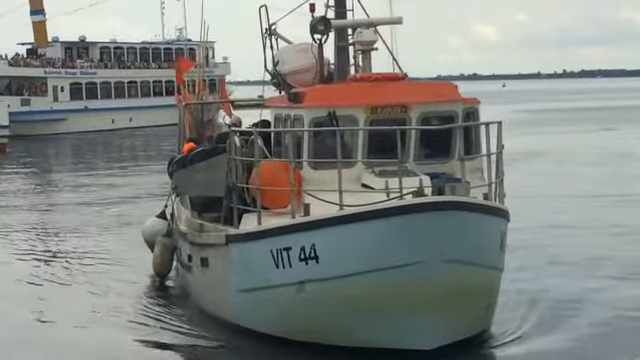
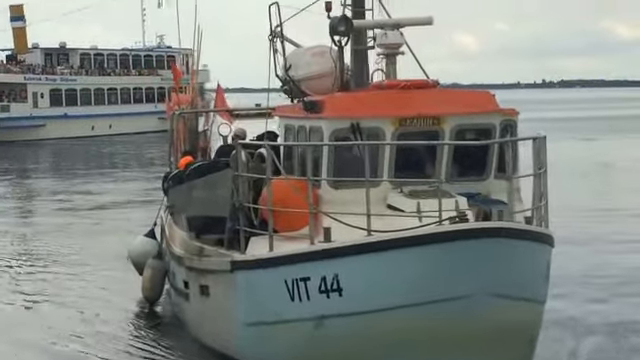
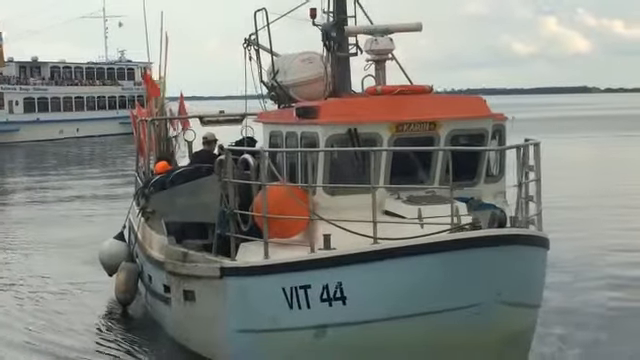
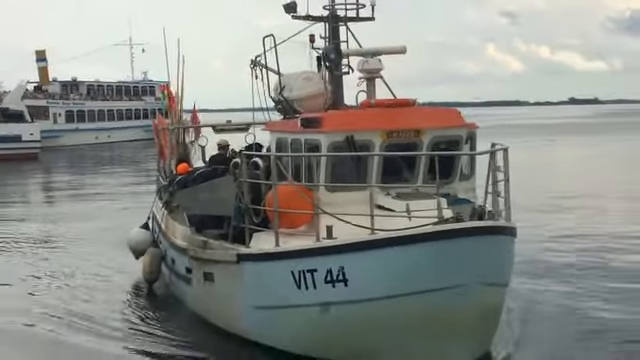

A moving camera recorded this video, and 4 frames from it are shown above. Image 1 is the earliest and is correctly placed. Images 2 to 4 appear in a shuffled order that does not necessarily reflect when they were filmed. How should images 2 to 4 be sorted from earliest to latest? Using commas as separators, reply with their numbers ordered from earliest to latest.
2, 3, 4
